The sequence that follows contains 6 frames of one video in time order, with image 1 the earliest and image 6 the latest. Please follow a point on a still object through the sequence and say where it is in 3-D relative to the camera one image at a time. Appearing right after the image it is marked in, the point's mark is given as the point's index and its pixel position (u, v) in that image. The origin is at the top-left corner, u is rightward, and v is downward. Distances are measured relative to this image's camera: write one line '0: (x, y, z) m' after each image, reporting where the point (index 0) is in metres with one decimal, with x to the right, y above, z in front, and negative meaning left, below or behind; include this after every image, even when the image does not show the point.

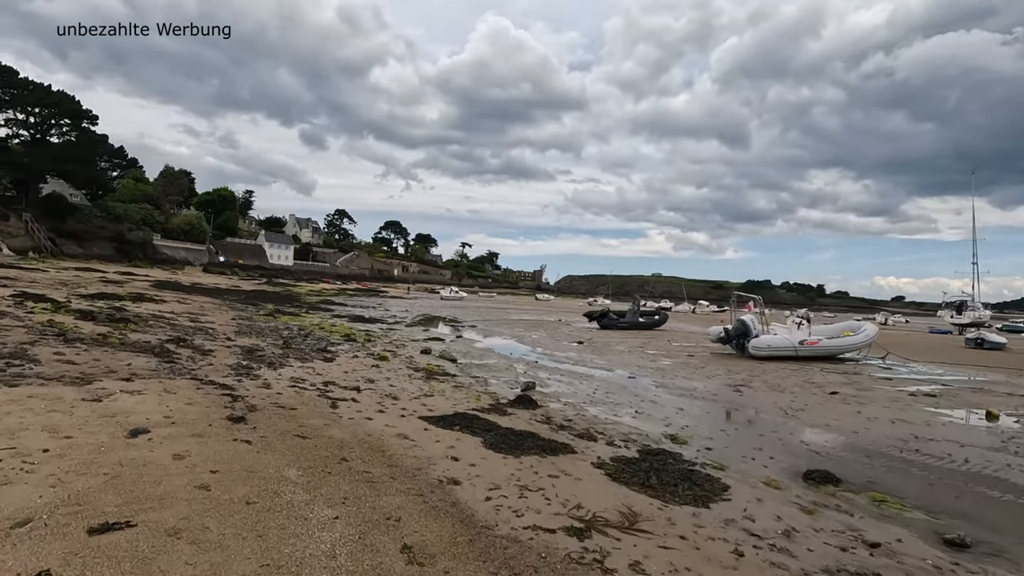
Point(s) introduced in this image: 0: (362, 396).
0: (-2.5, -1.8, +9.0) m
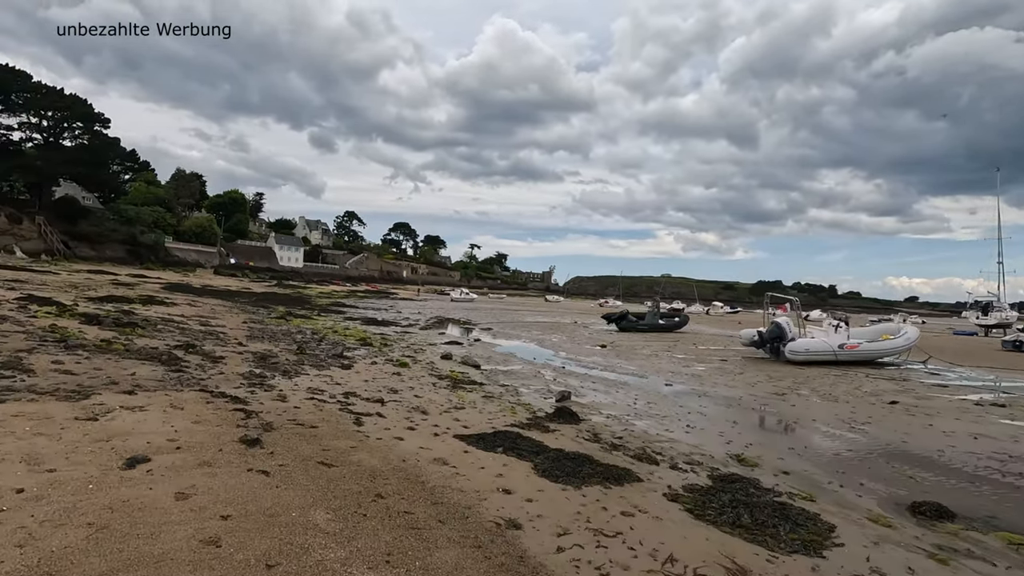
0: (-1.9, -1.9, +8.1) m
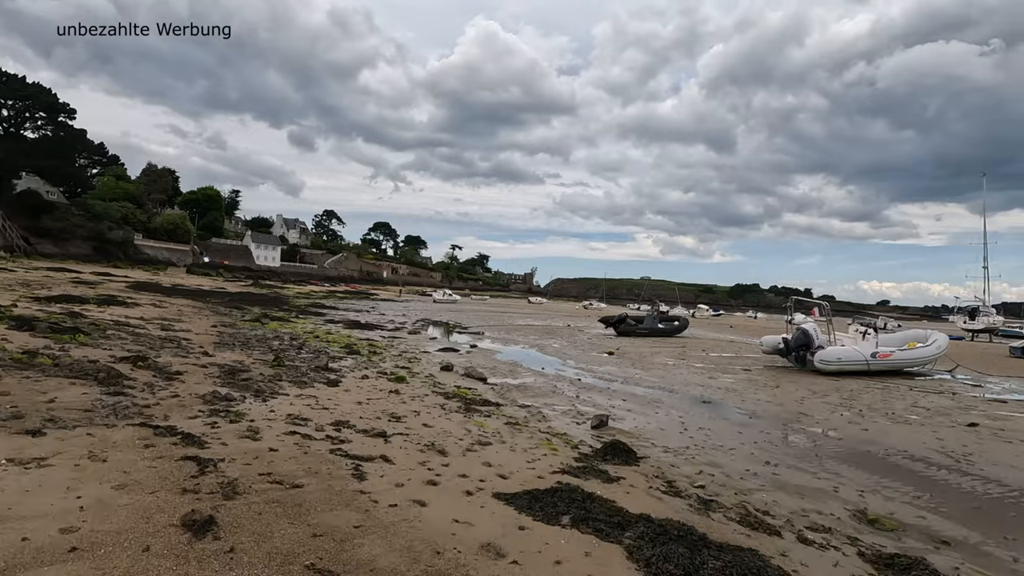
0: (-1.3, -1.9, +6.1) m
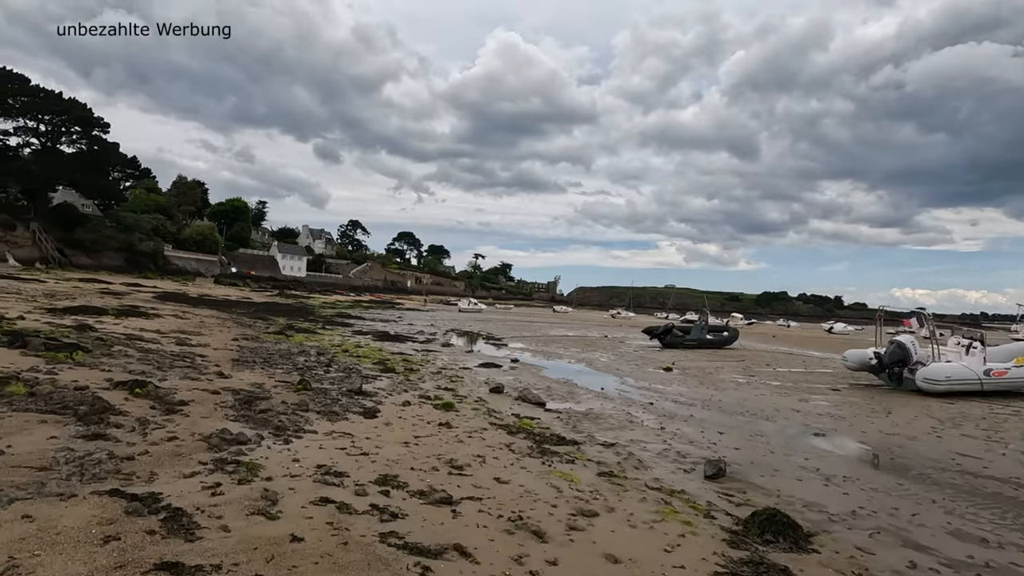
0: (-0.3, -1.9, +4.1) m
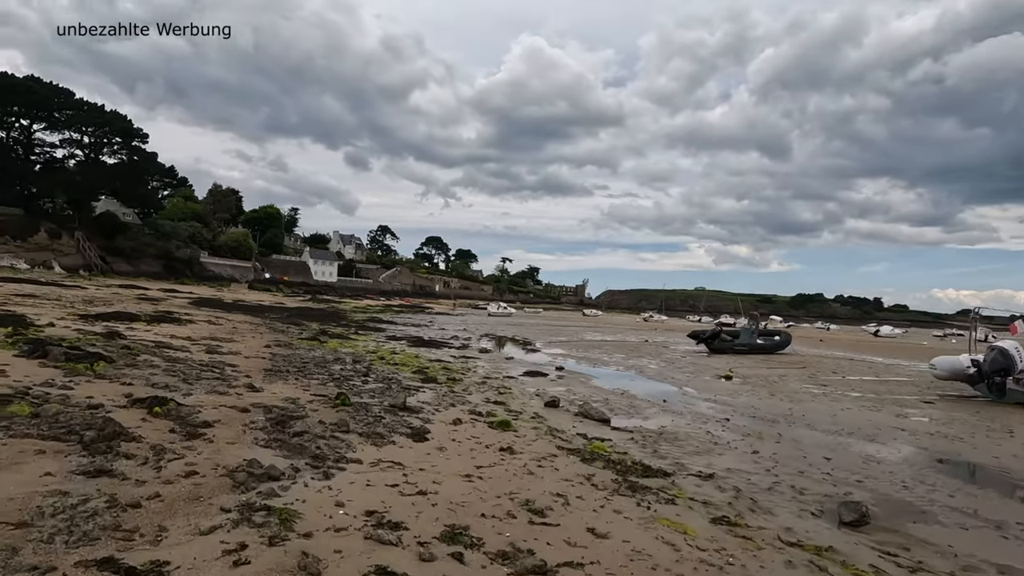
0: (+0.5, -1.9, +2.9) m
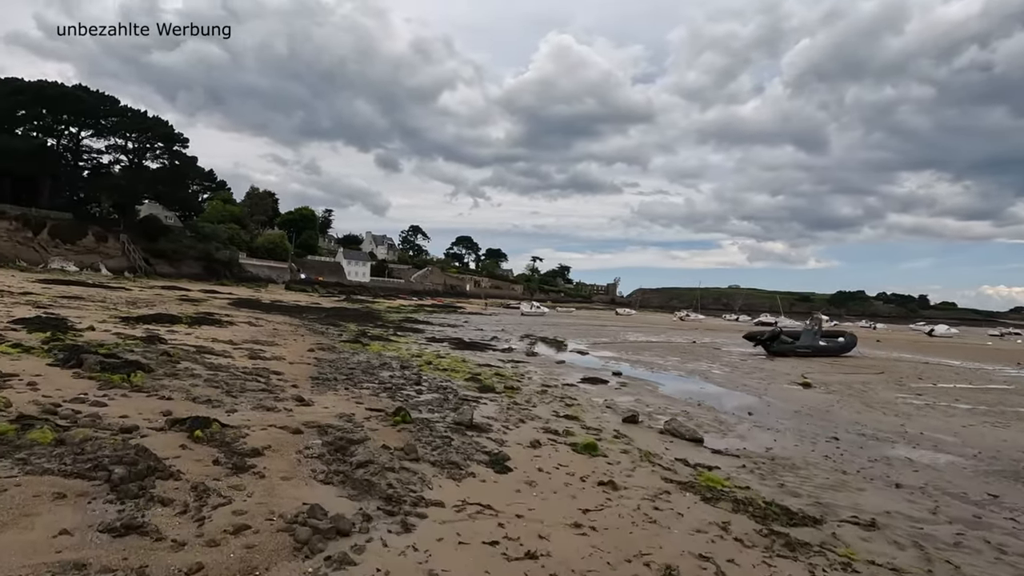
0: (+1.3, -1.9, +1.7) m
